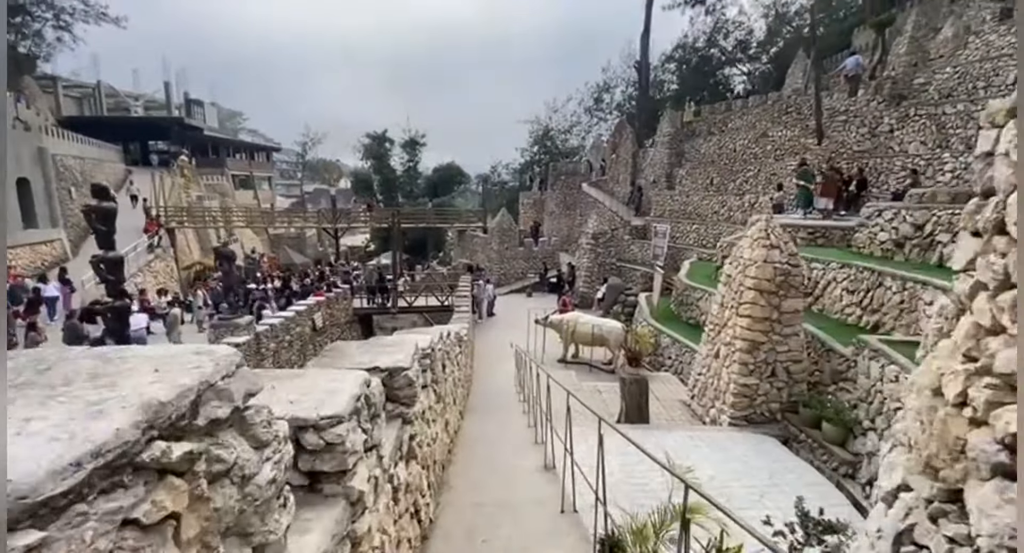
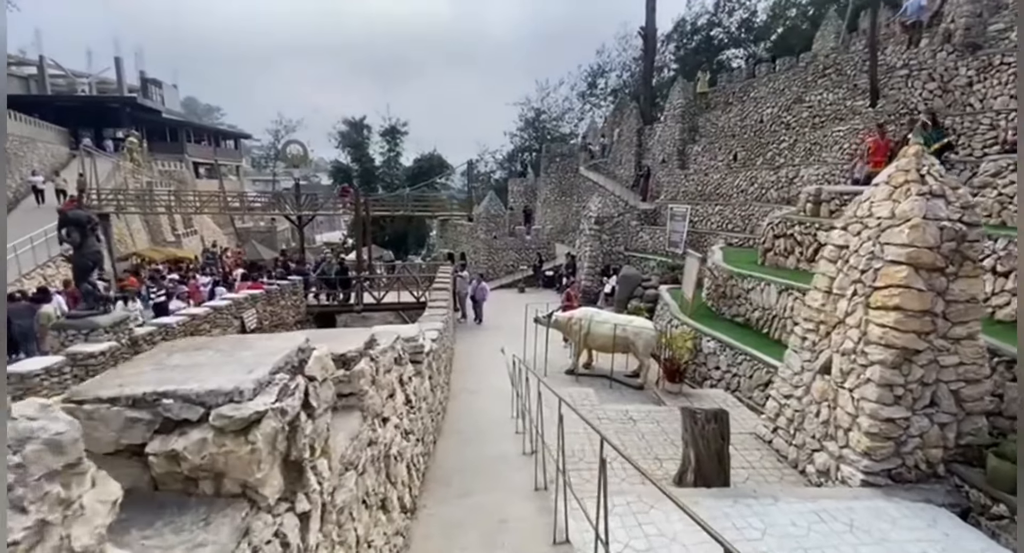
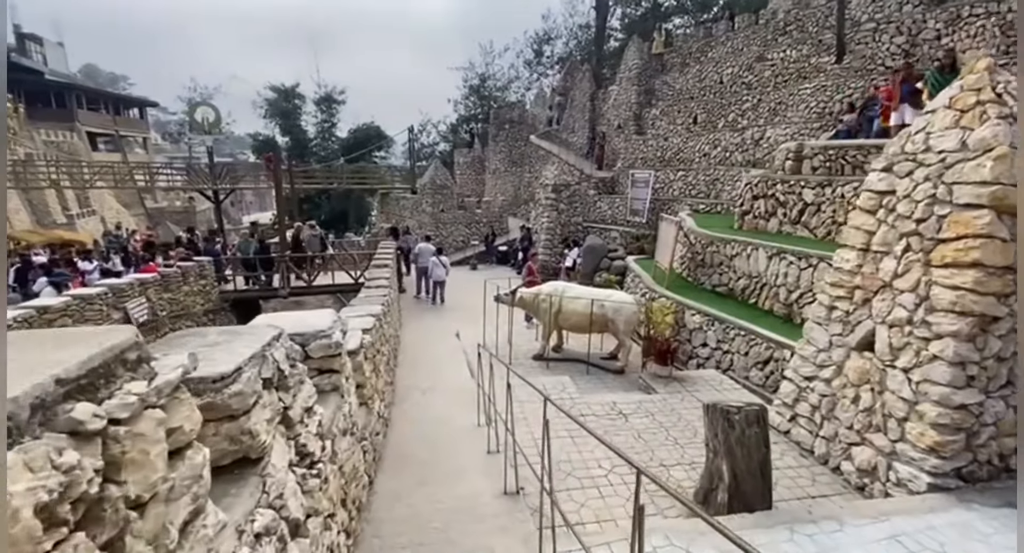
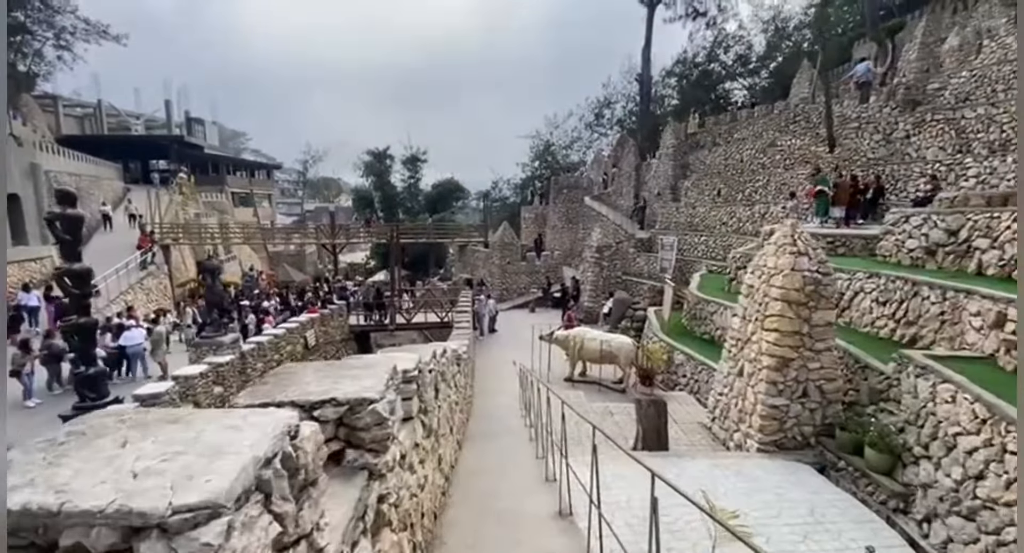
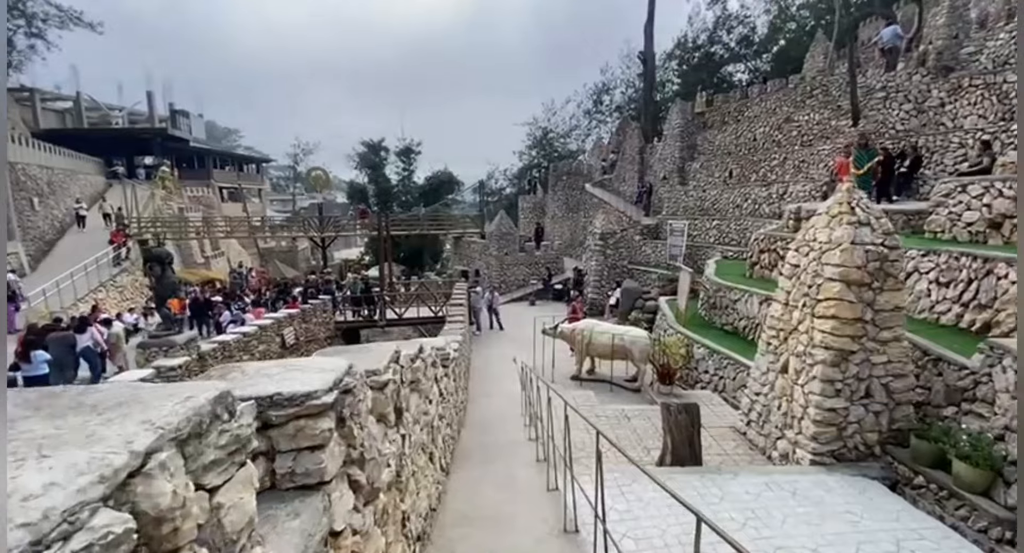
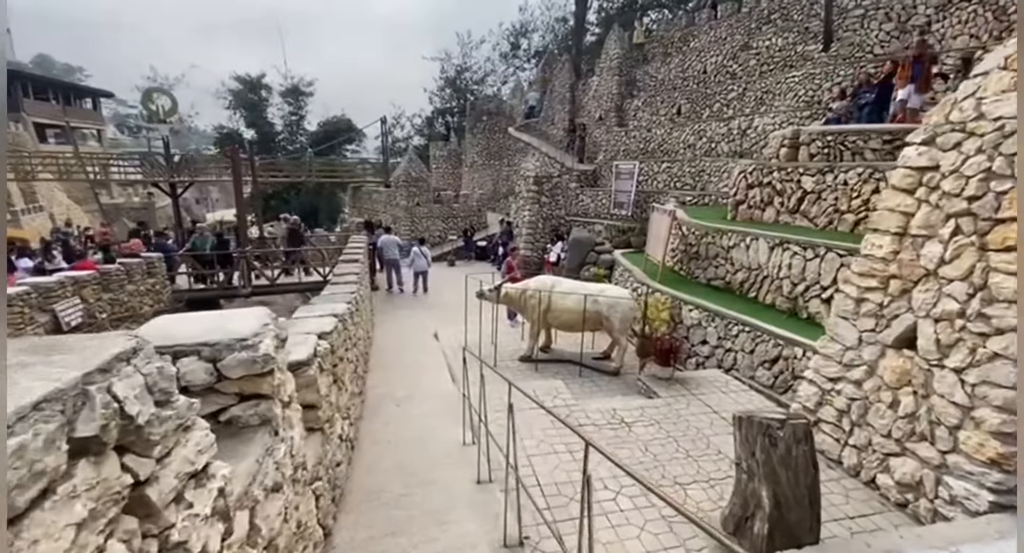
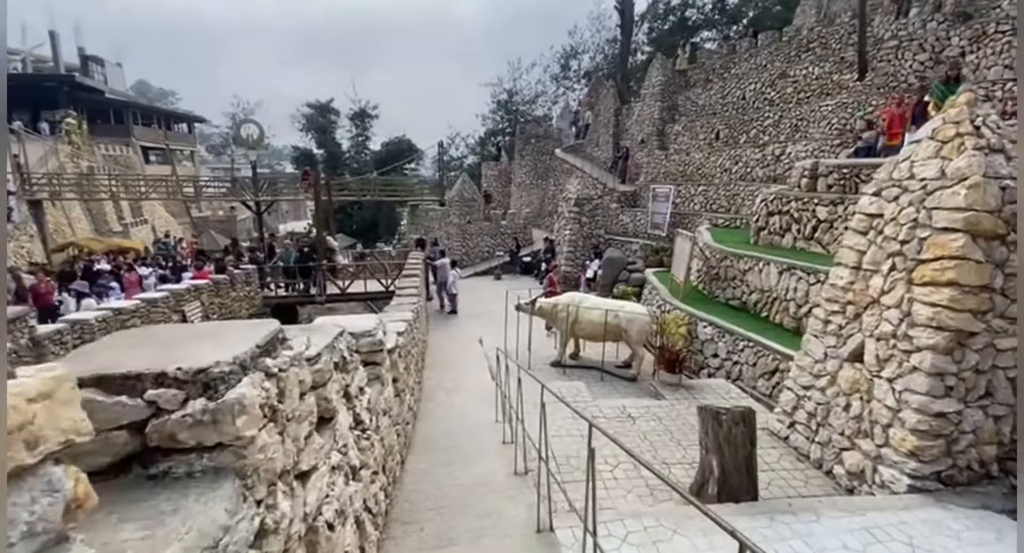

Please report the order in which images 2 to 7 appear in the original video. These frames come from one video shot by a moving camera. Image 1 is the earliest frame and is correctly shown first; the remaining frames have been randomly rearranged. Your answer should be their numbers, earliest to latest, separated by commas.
4, 5, 2, 7, 3, 6
